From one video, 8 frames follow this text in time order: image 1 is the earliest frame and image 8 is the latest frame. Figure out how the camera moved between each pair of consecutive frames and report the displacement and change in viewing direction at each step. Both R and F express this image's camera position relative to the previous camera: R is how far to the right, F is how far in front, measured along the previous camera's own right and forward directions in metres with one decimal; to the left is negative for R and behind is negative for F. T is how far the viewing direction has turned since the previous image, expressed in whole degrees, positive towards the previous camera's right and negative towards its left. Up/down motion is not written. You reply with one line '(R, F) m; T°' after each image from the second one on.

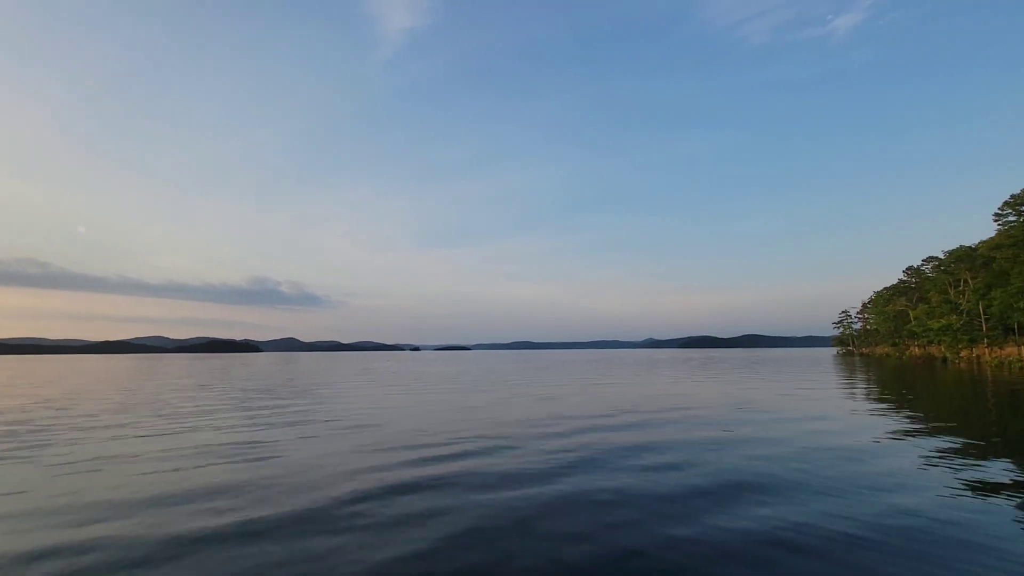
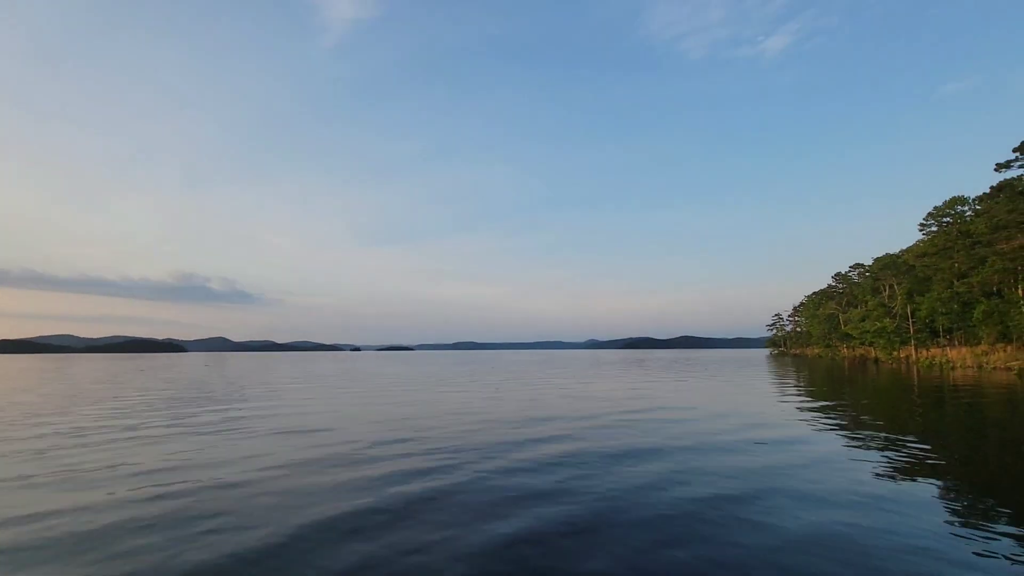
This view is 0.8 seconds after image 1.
(-0.7, +1.2) m; +6°
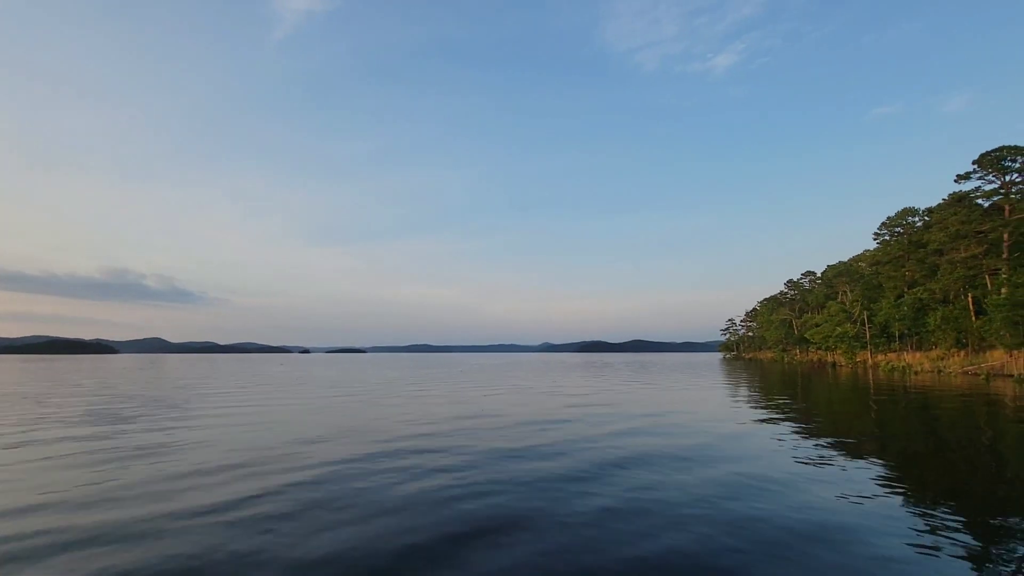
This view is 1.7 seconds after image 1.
(-1.0, +1.3) m; +5°
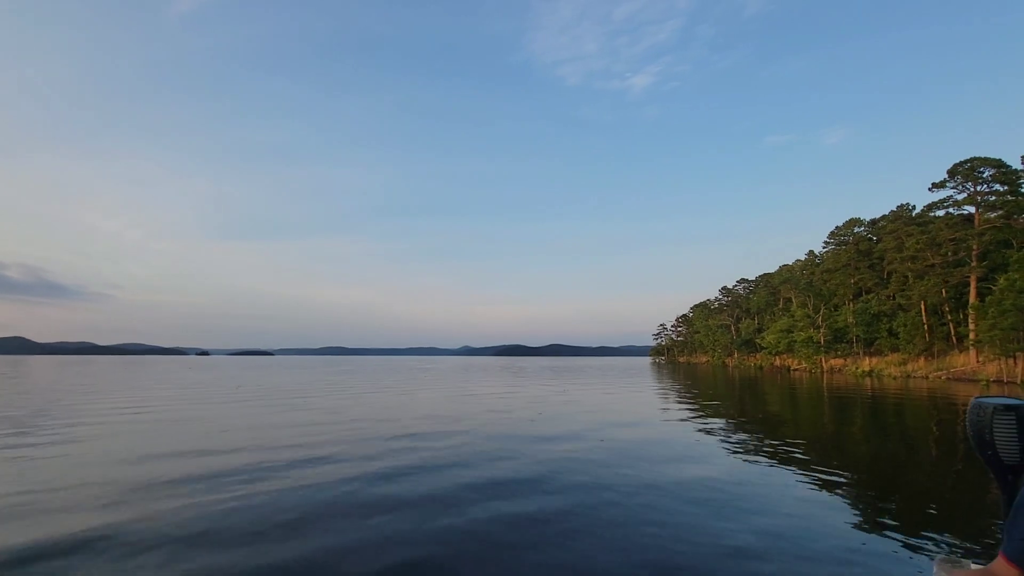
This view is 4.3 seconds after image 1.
(-3.0, +3.4) m; +9°
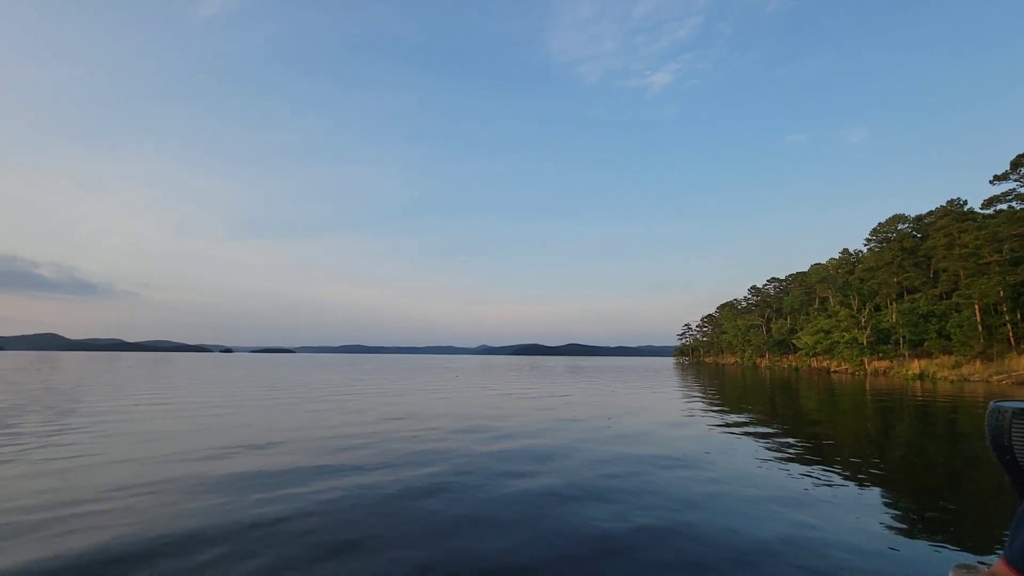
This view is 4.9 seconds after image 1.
(-1.0, +0.6) m; -2°
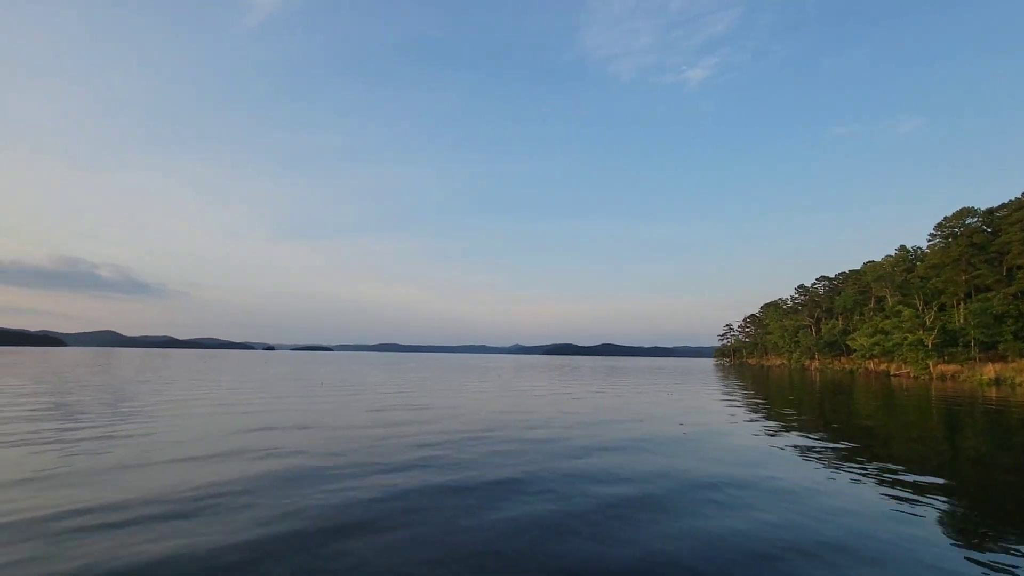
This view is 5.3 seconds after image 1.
(-0.4, +0.4) m; -4°
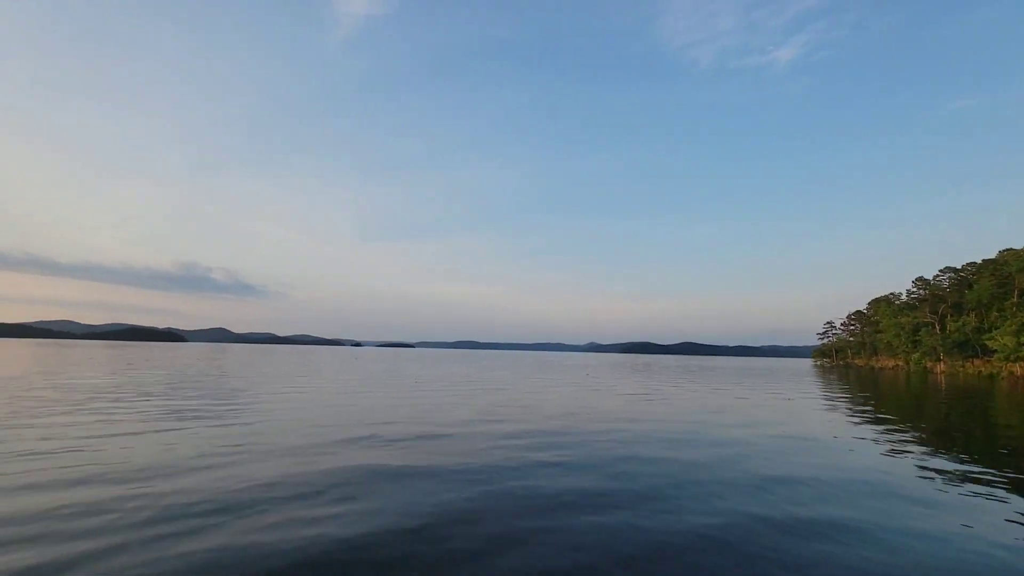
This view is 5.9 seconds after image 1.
(-0.5, +0.6) m; -9°
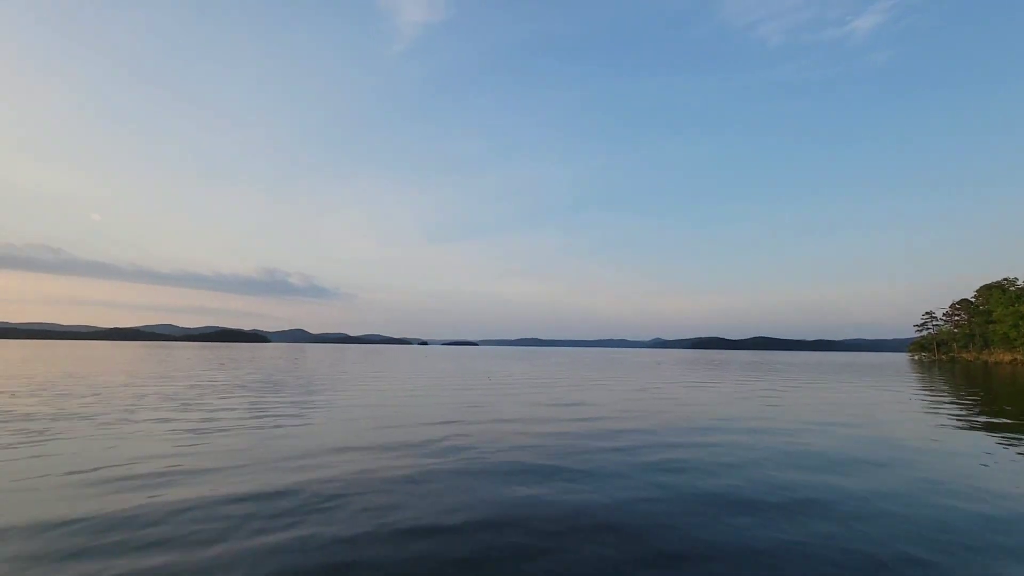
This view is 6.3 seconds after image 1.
(-0.4, +0.4) m; -7°
